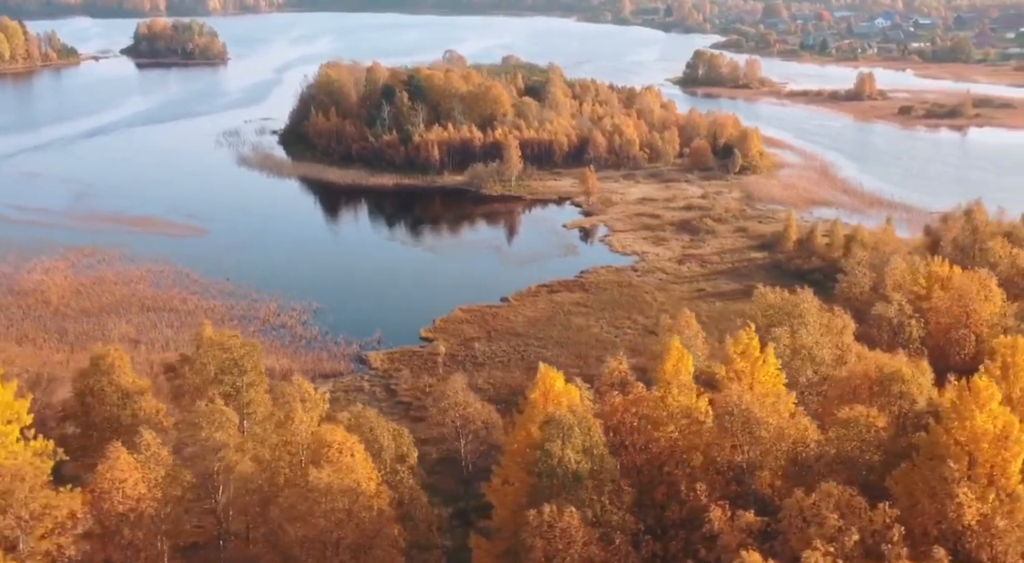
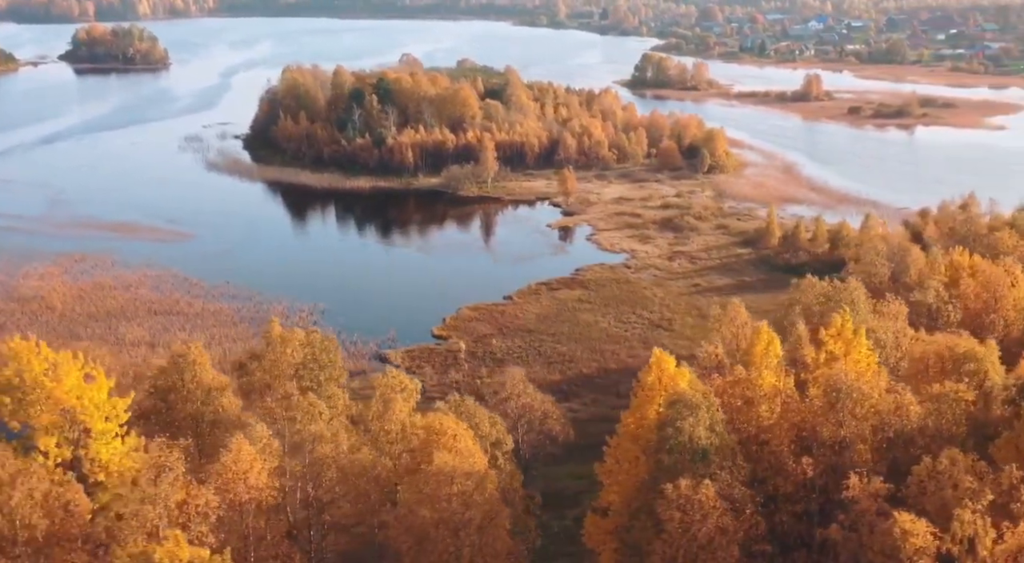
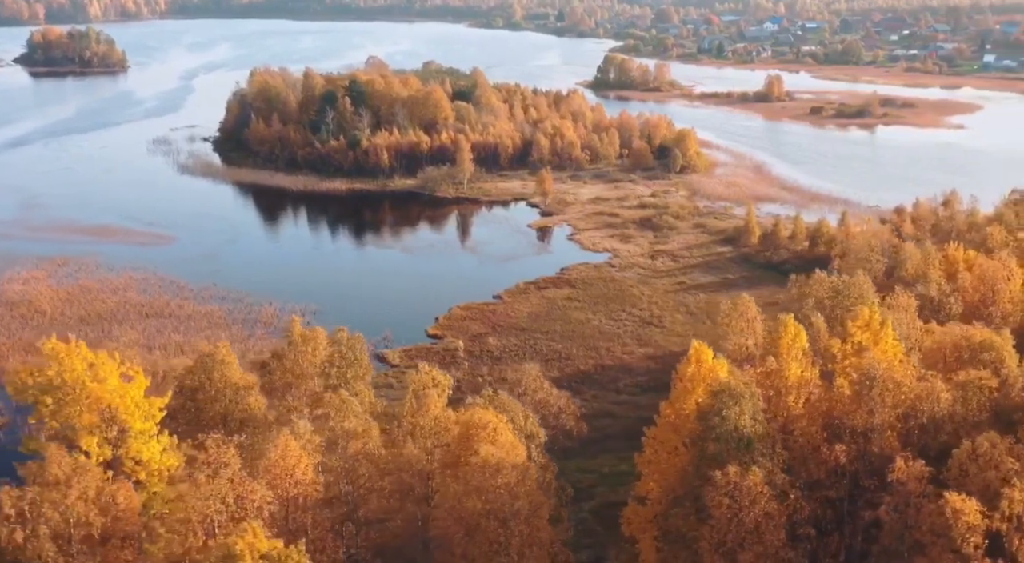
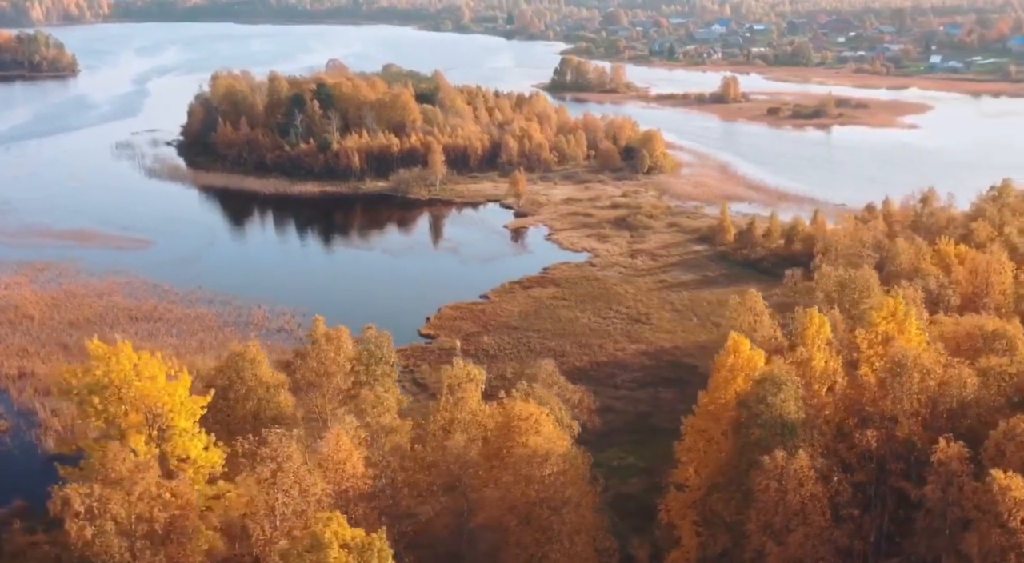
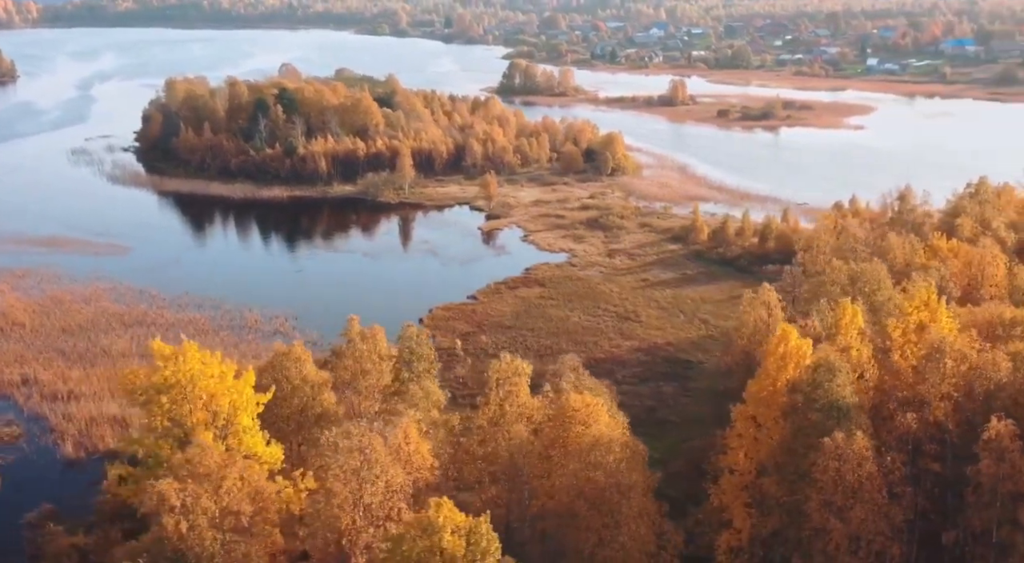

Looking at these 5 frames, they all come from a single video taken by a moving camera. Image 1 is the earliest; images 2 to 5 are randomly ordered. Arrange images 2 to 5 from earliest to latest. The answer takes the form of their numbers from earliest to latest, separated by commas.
2, 3, 4, 5
